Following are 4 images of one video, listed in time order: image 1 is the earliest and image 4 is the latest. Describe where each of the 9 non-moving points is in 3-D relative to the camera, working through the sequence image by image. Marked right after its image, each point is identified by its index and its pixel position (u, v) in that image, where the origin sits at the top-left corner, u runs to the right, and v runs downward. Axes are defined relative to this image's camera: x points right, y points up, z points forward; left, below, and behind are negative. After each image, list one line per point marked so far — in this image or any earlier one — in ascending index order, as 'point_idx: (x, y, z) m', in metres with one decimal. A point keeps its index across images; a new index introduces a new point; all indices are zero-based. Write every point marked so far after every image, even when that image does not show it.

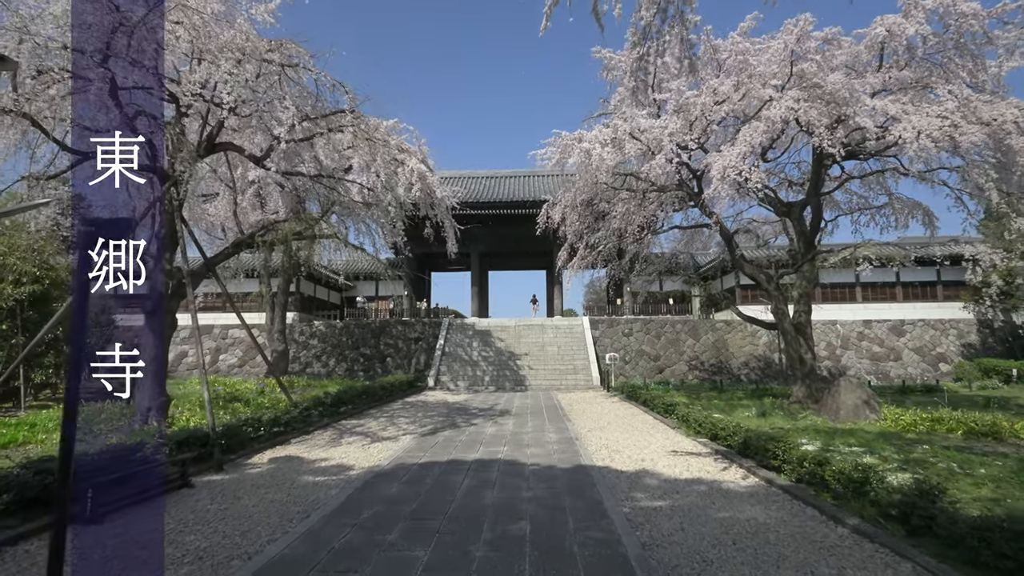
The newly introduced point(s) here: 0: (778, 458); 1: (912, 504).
0: (+2.5, -1.6, +5.6) m
1: (+2.6, -1.4, +3.8) m
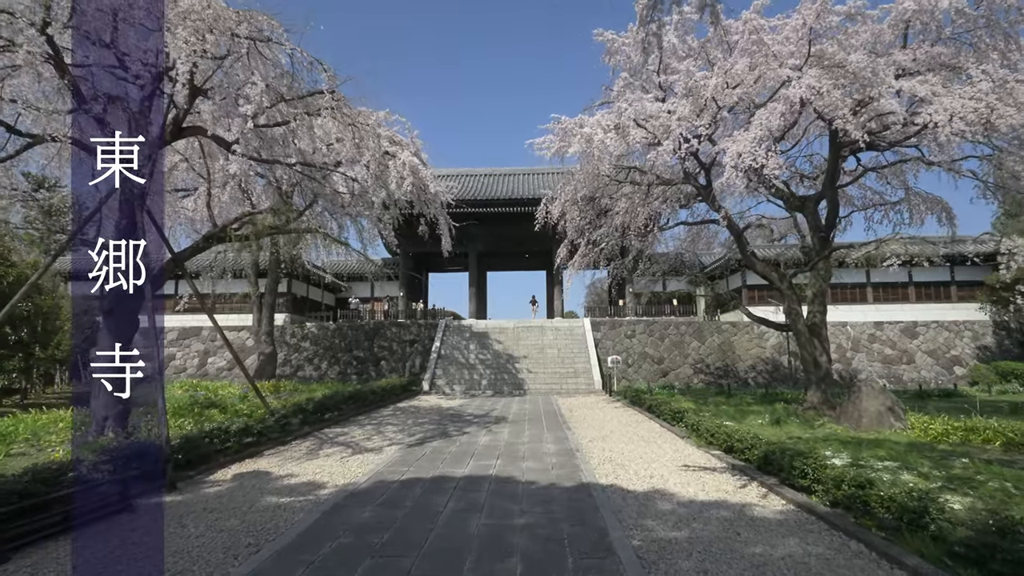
0: (+2.4, -1.5, +4.9) m
1: (+2.5, -1.3, +3.1) m
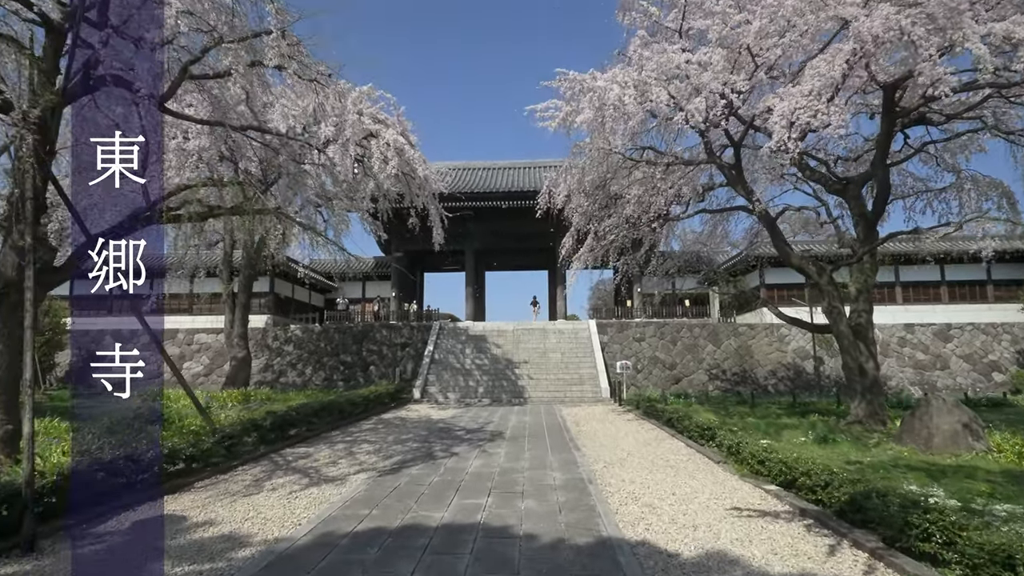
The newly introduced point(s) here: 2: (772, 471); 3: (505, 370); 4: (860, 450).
0: (+2.4, -1.4, +3.4) m
1: (+2.4, -1.2, +1.6) m
2: (+2.4, -1.7, +5.5) m
3: (-0.2, -2.3, +16.8) m
4: (+4.4, -2.1, +7.5) m
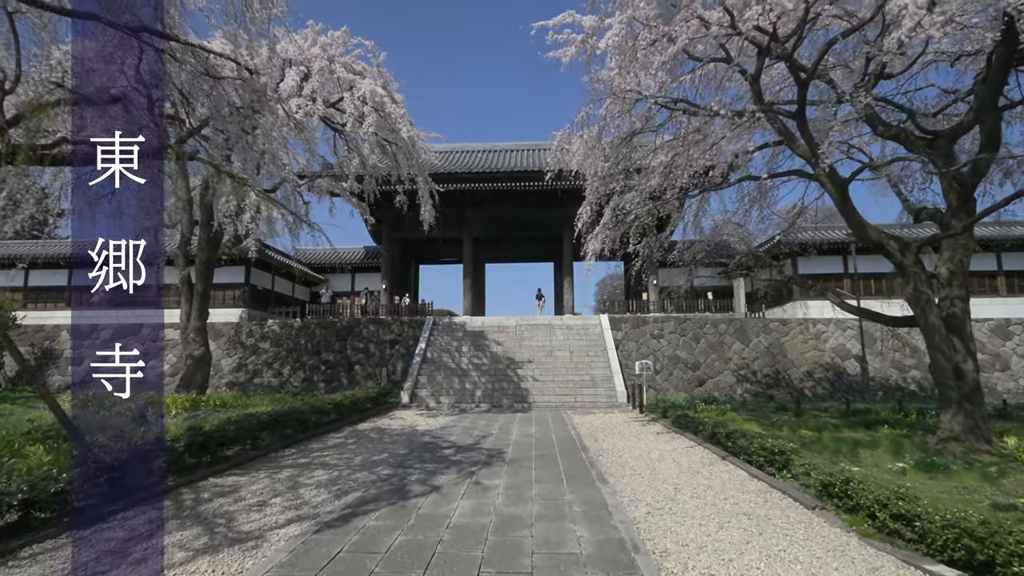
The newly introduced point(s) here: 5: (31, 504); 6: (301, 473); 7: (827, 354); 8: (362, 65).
0: (+2.4, -1.2, +1.3) m
1: (+2.4, -0.9, -0.5) m
2: (+2.4, -1.4, +3.4) m
3: (-0.1, -2.0, +14.8) m
4: (+4.4, -1.8, +5.5) m
5: (-3.2, -1.5, +4.0) m
6: (-2.2, -1.9, +6.3) m
7: (+8.3, -1.7, +15.7) m
8: (-2.6, +3.8, +10.1) m
